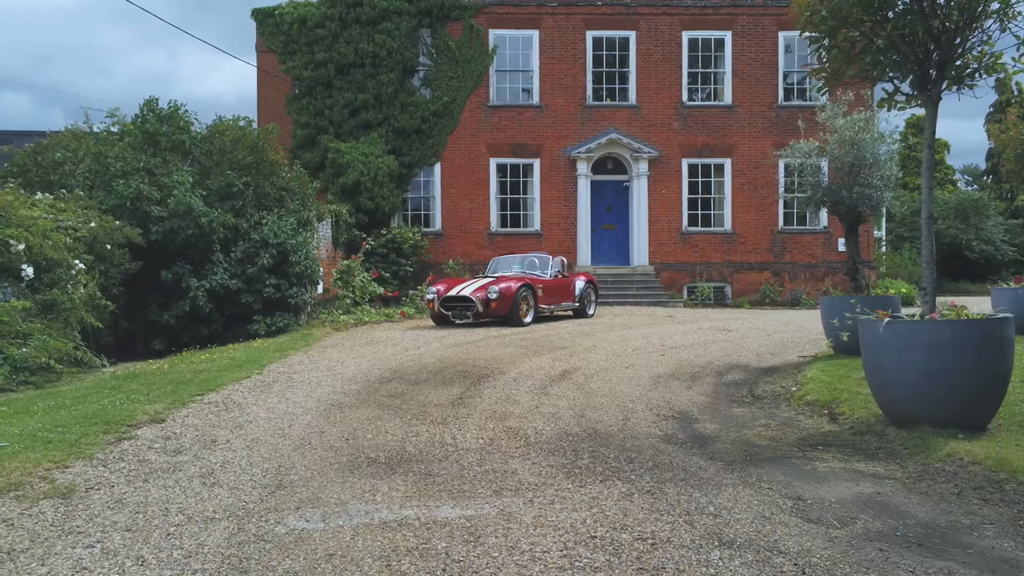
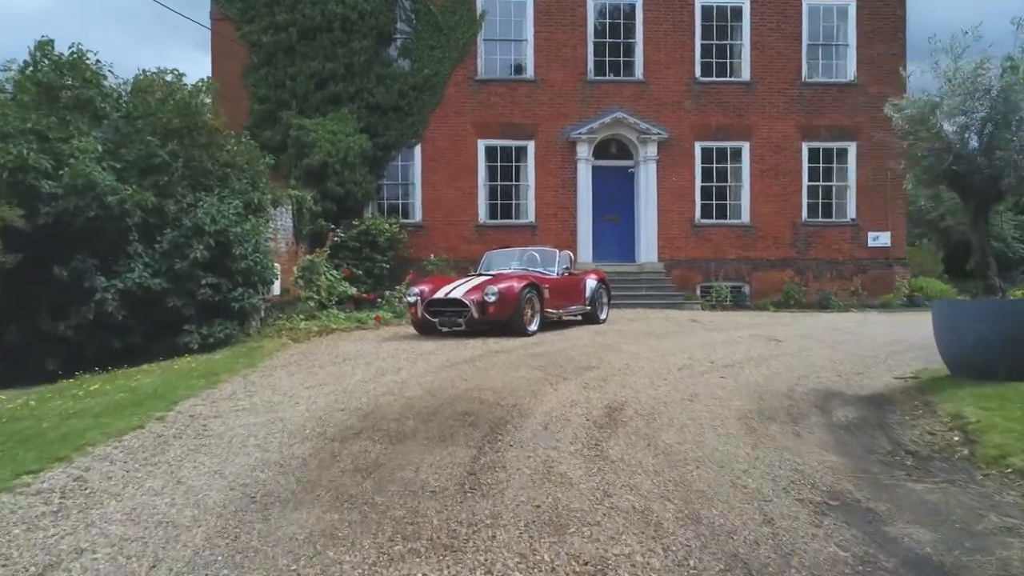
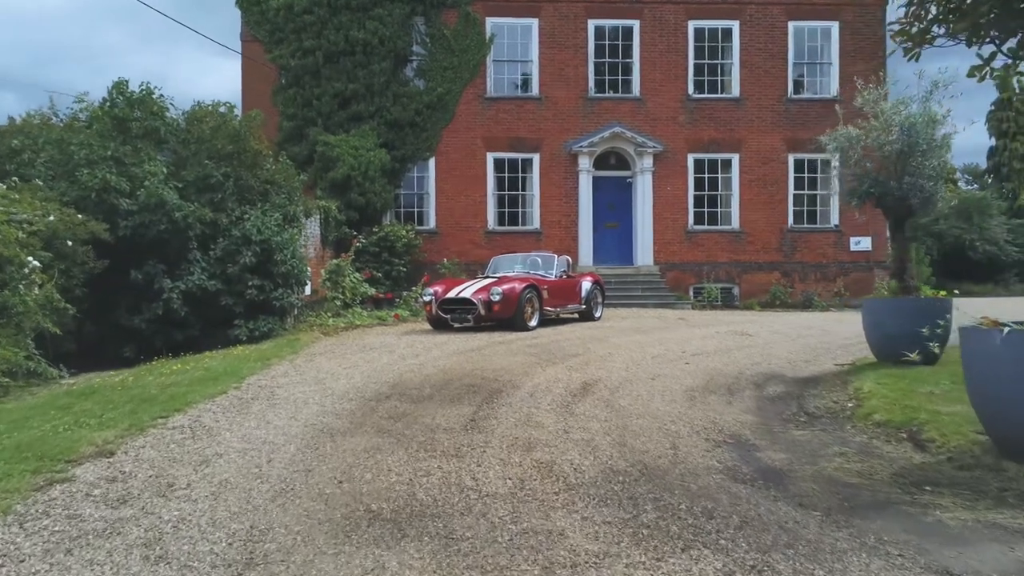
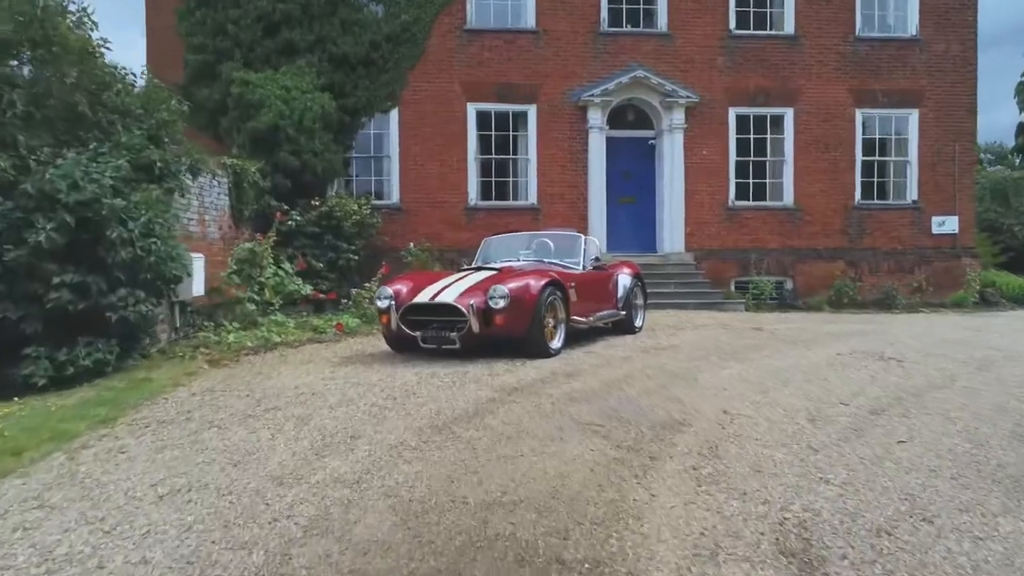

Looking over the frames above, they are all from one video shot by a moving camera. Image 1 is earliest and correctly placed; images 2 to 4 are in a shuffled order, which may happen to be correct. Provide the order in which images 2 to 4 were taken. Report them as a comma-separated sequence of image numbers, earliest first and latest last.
3, 2, 4
